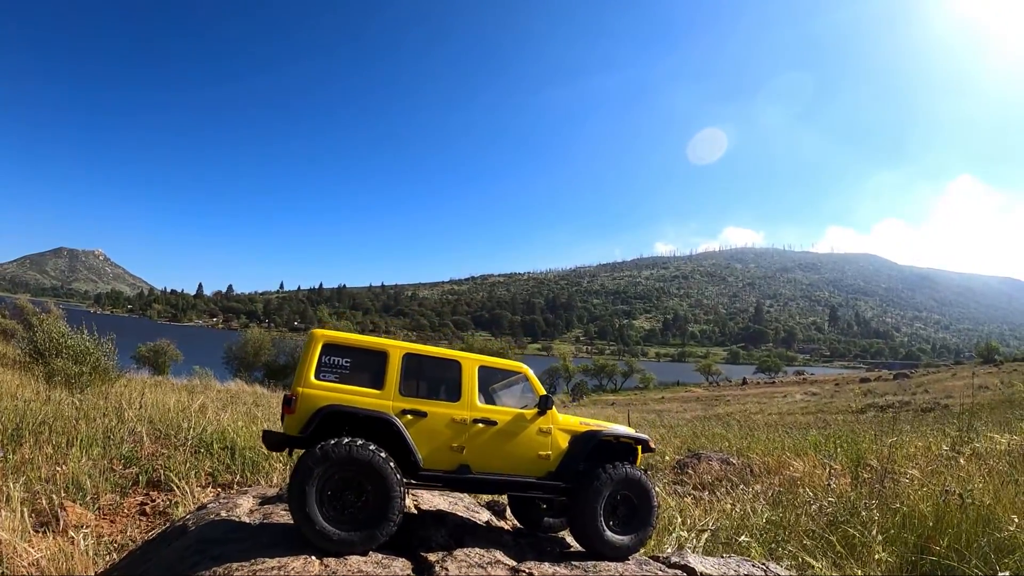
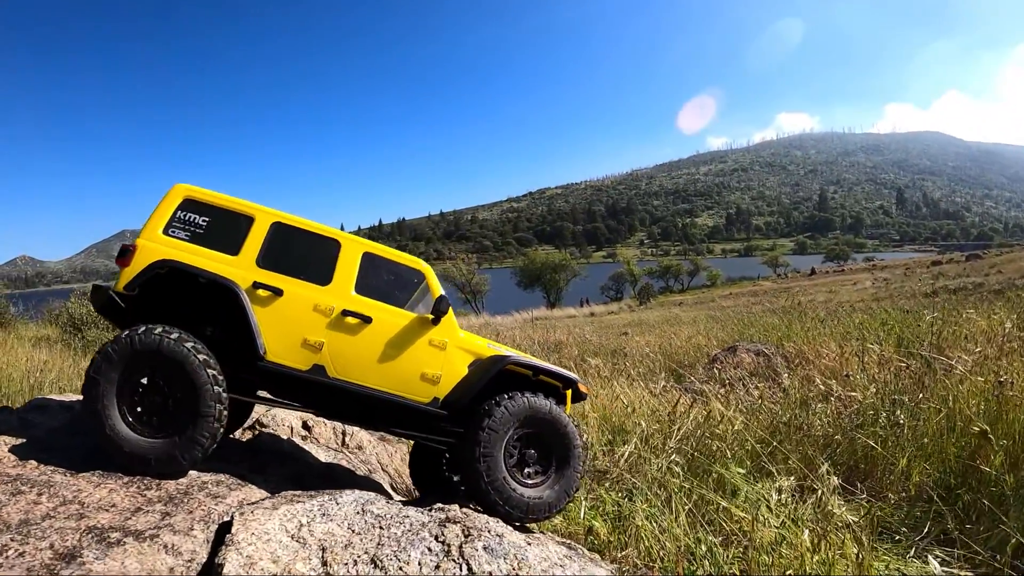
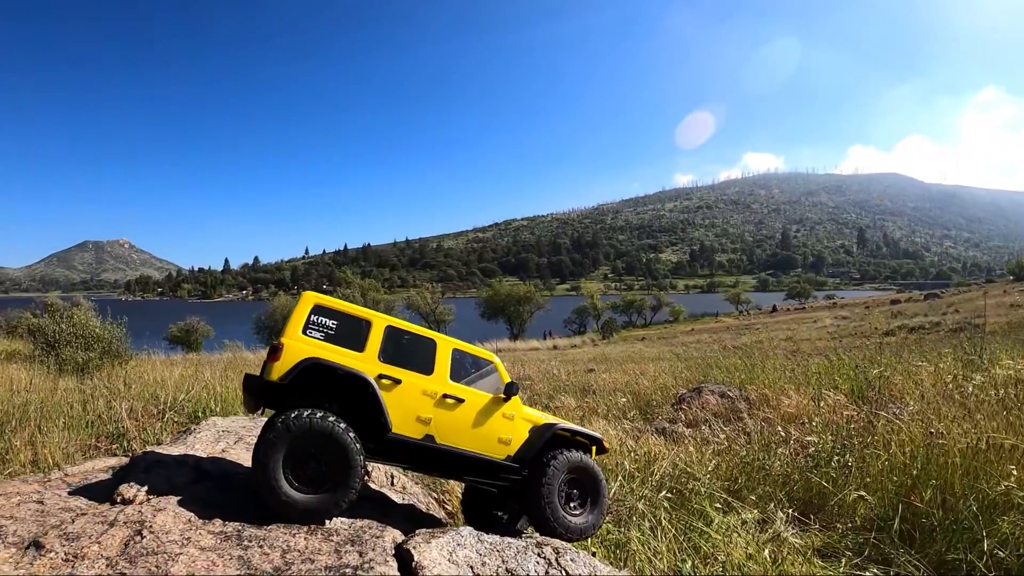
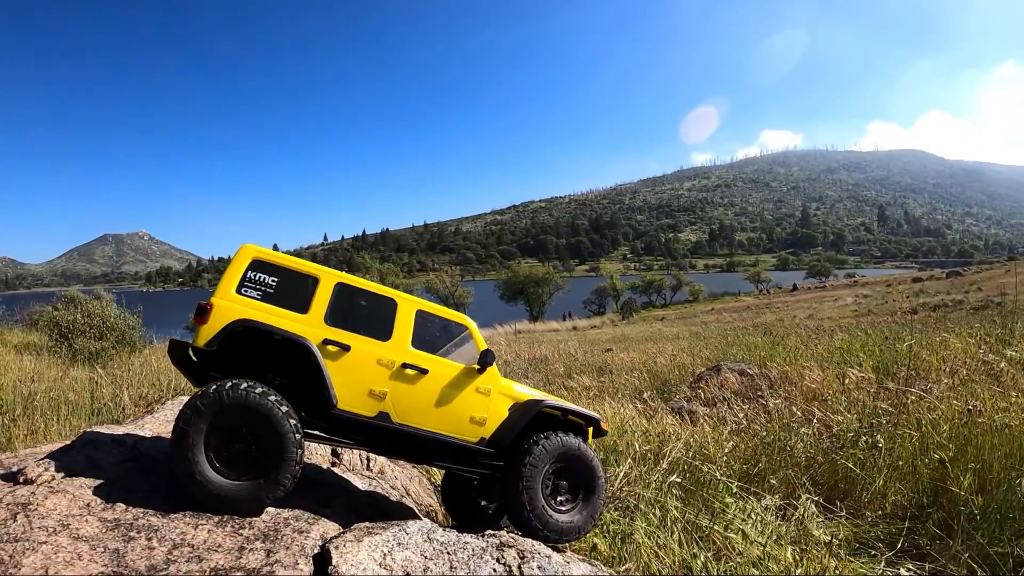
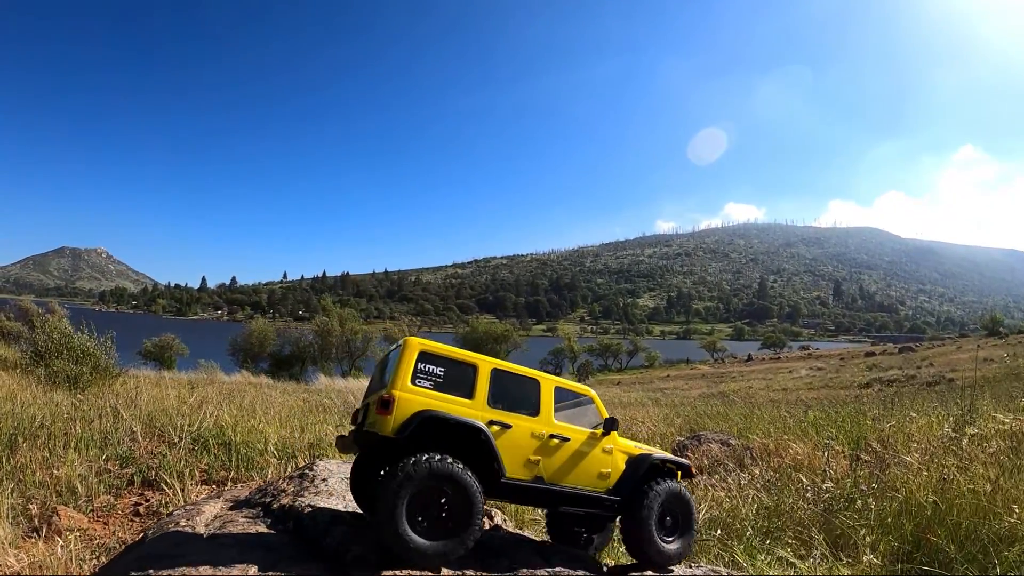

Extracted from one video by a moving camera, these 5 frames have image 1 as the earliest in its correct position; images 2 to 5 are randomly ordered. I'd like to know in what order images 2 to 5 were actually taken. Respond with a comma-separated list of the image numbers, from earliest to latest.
5, 3, 4, 2
